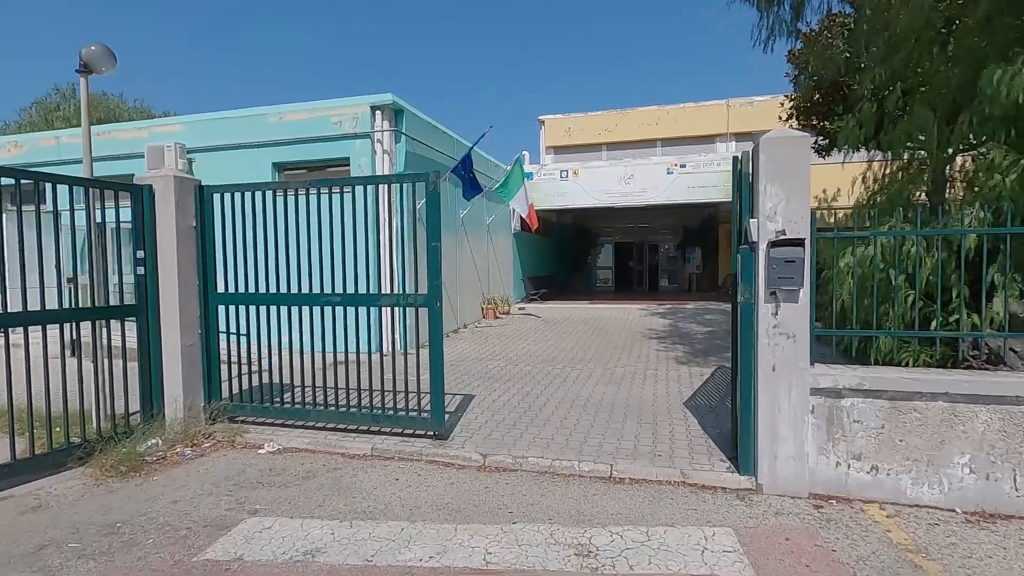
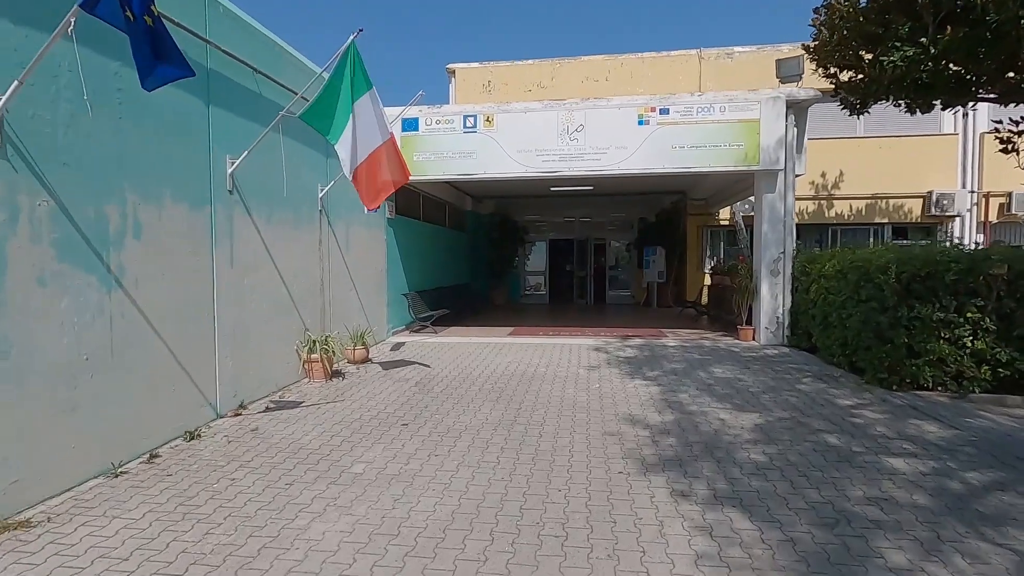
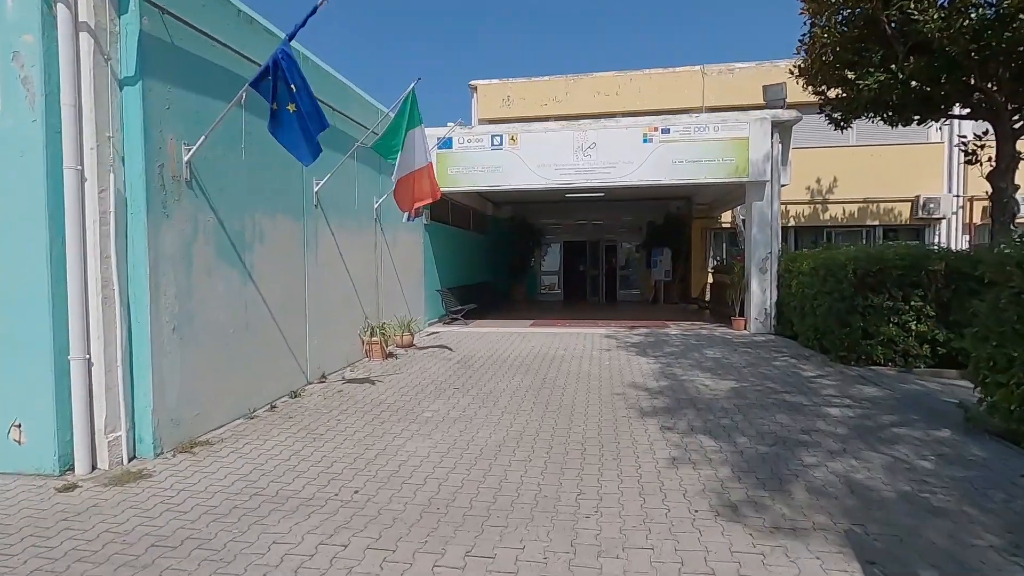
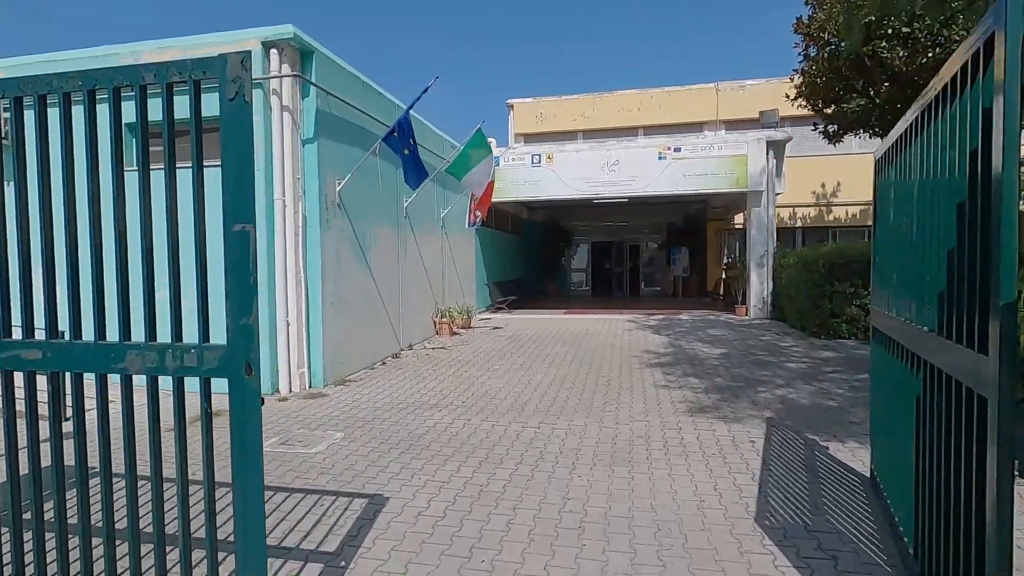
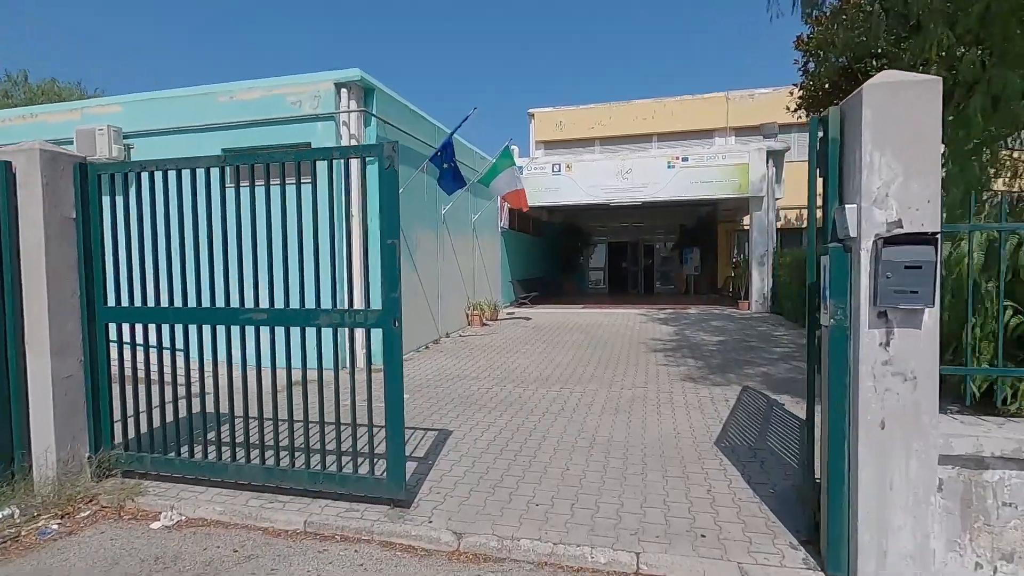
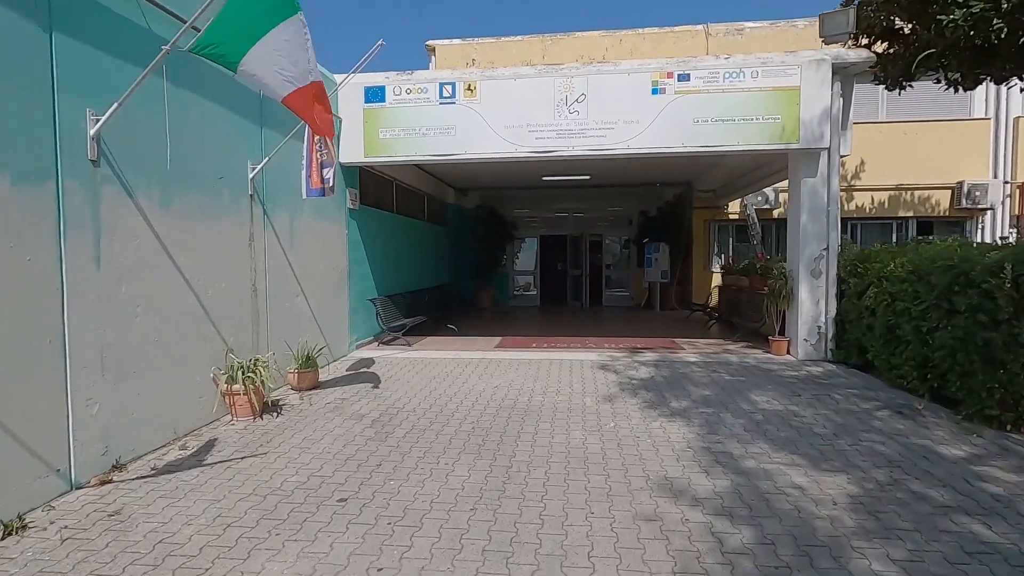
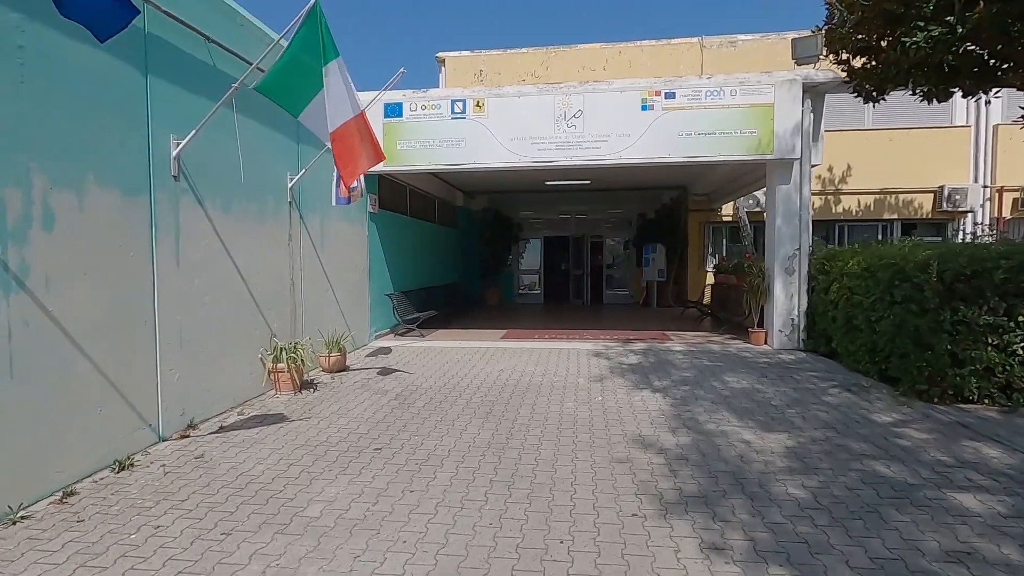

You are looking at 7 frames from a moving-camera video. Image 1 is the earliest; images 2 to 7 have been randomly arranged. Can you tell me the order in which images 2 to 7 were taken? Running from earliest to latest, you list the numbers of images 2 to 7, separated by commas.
5, 4, 3, 2, 7, 6
